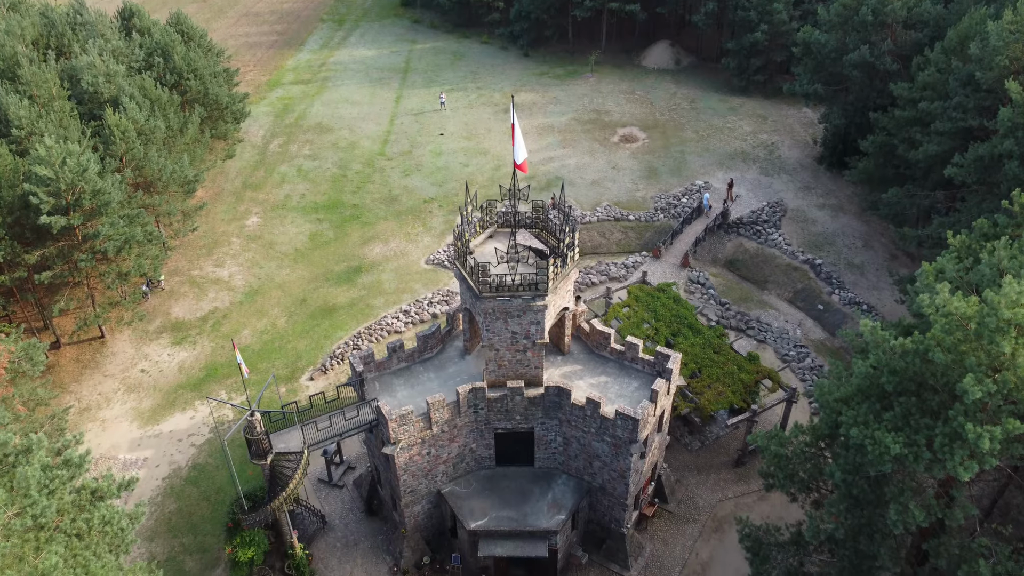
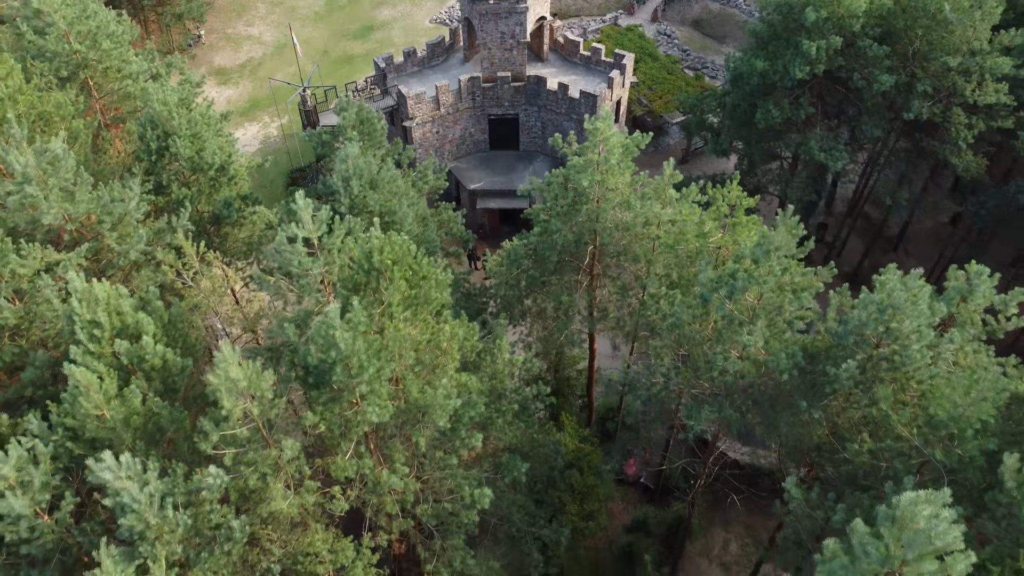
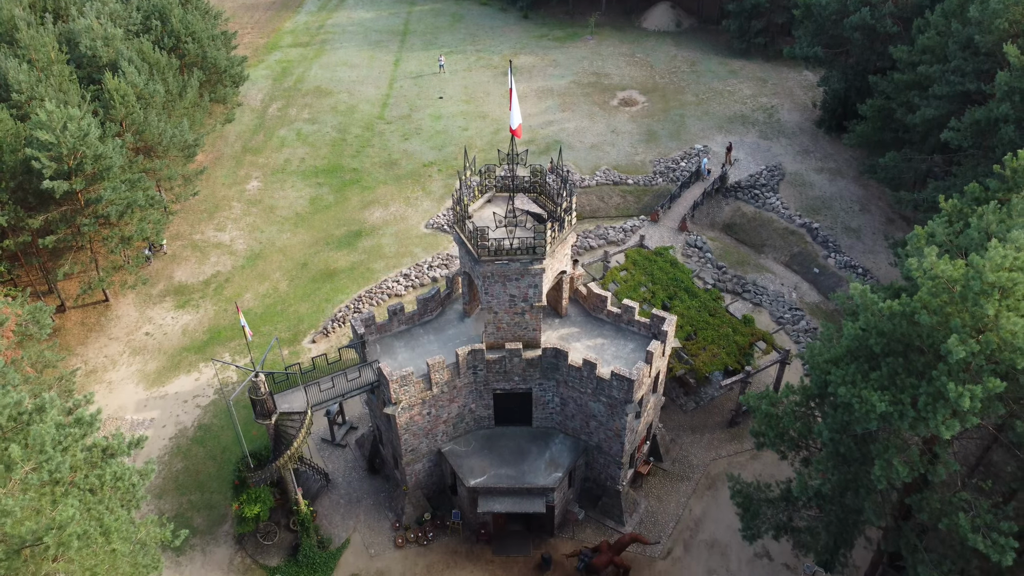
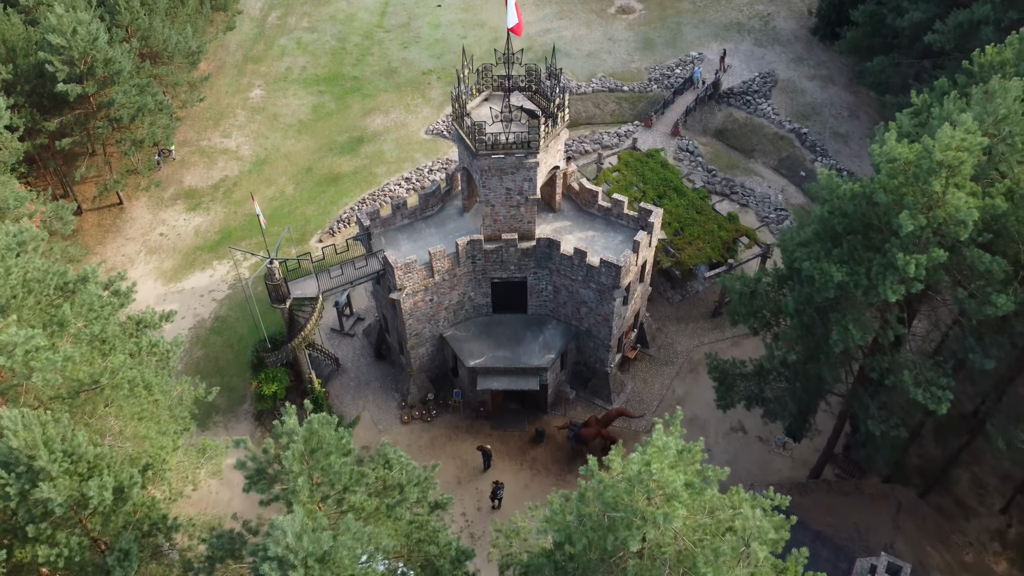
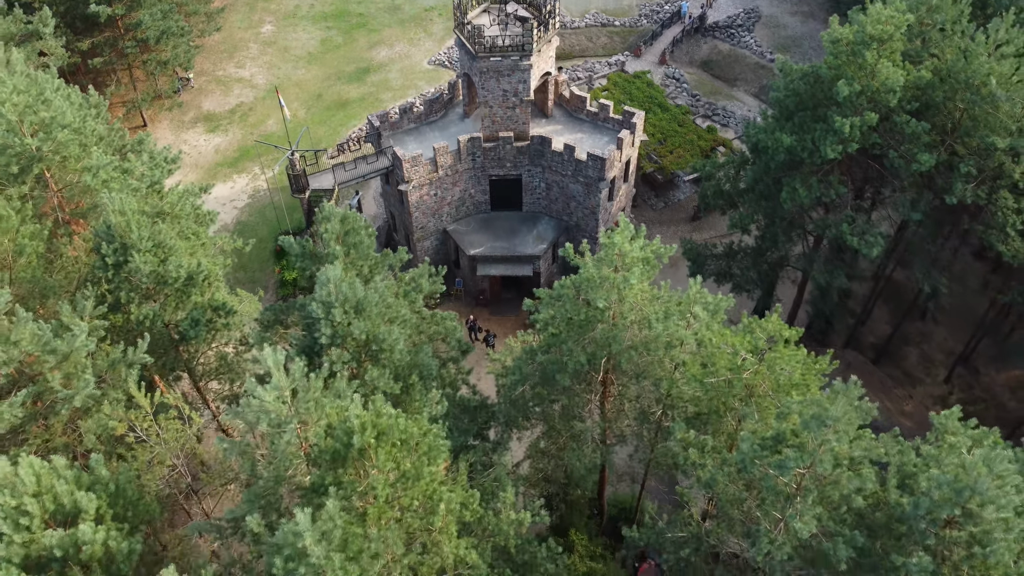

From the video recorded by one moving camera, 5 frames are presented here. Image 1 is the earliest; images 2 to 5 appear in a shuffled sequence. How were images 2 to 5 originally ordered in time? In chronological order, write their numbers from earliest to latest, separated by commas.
3, 4, 5, 2
